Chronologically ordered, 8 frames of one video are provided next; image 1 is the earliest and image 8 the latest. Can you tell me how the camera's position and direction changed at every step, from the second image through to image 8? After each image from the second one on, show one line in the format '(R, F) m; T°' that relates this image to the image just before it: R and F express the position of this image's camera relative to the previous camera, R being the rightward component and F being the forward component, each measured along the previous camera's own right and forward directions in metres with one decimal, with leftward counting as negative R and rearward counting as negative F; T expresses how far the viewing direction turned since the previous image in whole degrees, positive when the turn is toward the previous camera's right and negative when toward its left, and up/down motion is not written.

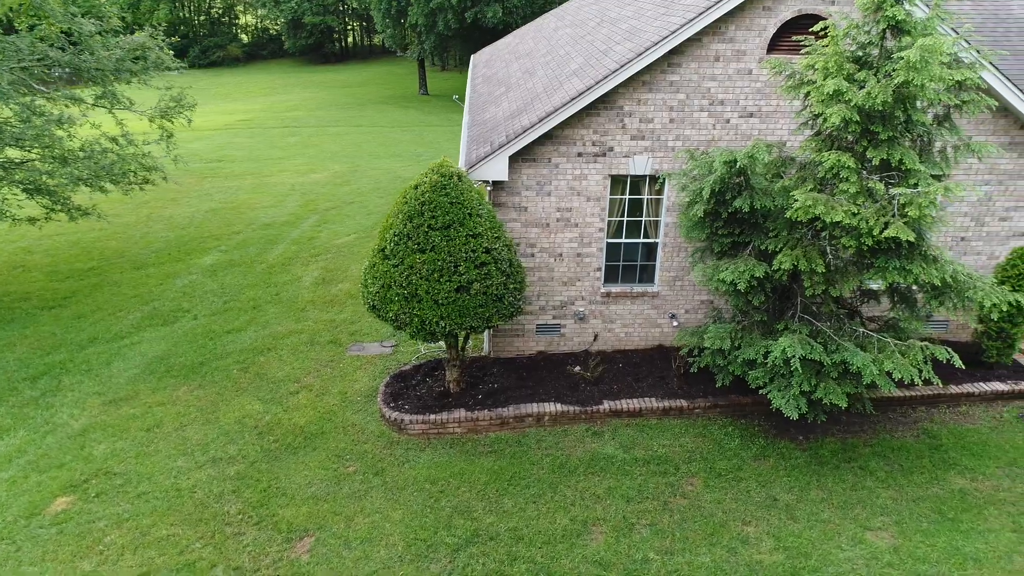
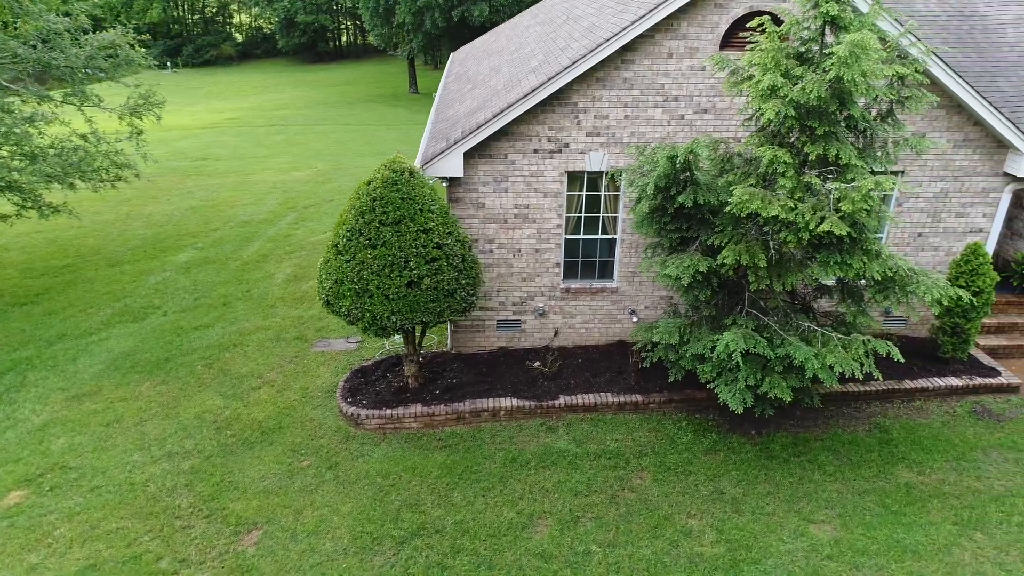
(+0.7, 0.0) m; 0°
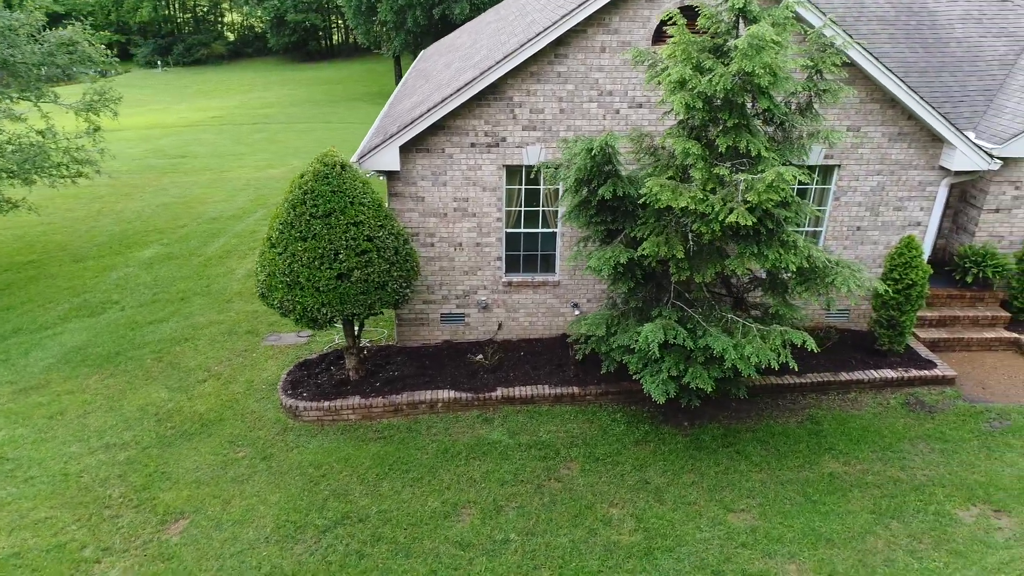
(+0.9, -0.1) m; 0°
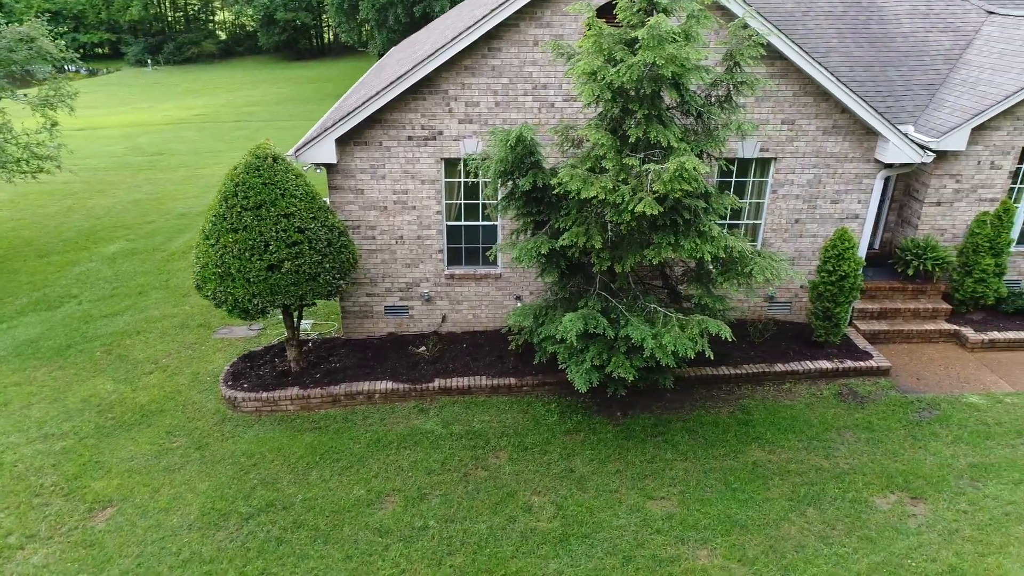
(+1.0, -0.1) m; 0°
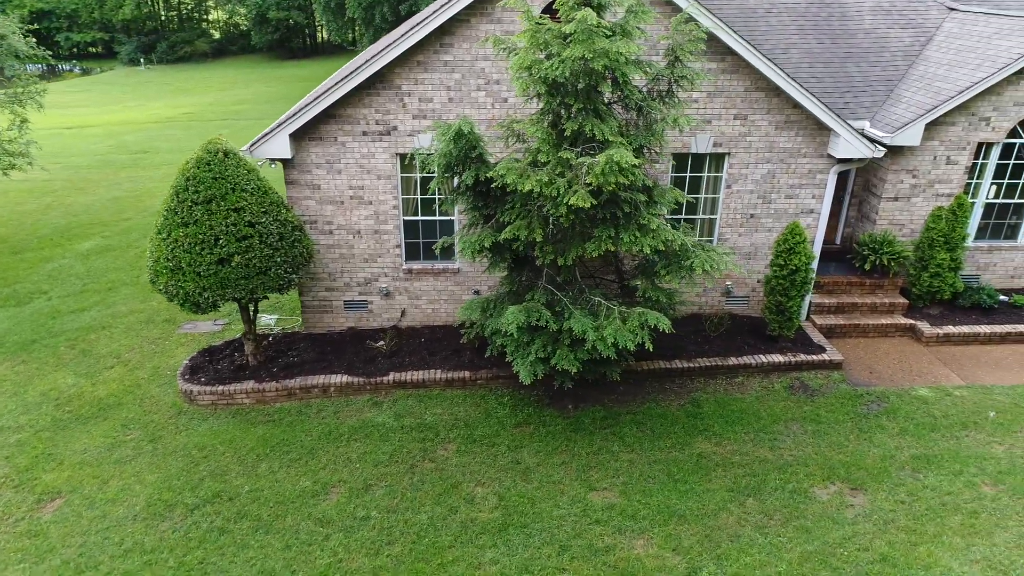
(+0.7, -0.1) m; 0°
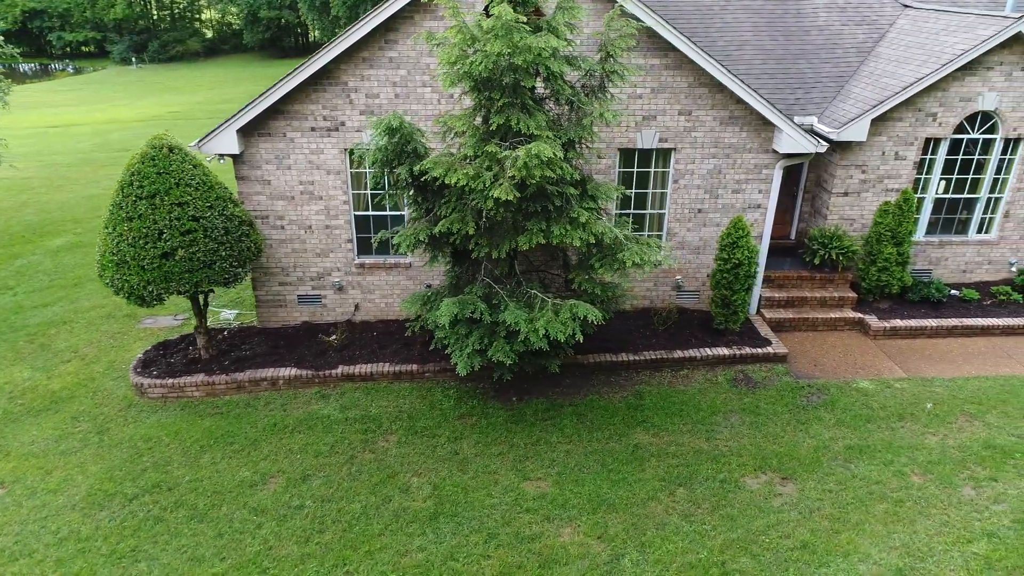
(+0.8, -0.1) m; 0°
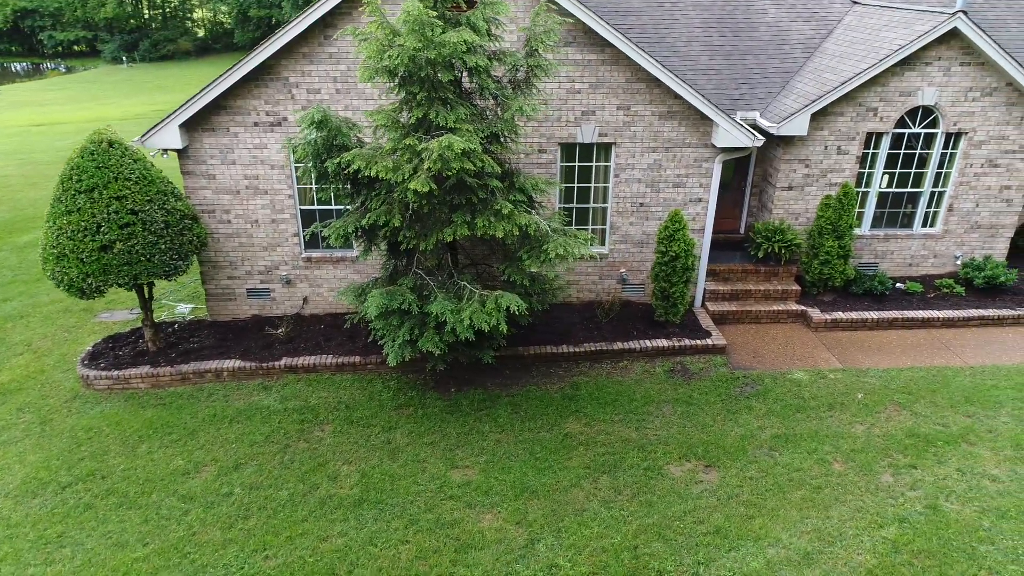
(+0.9, -0.1) m; 0°
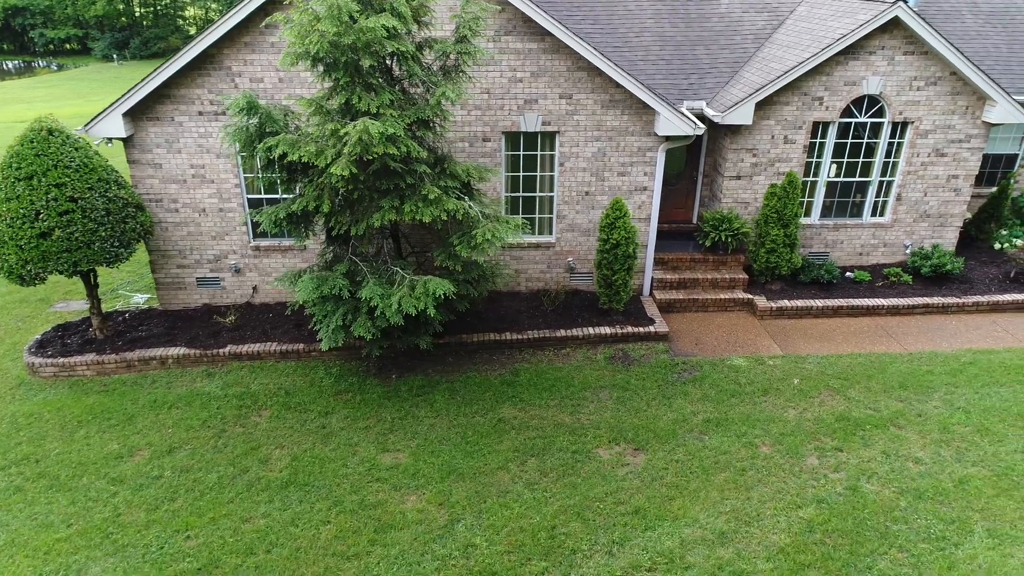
(+0.9, -0.1) m; 0°
